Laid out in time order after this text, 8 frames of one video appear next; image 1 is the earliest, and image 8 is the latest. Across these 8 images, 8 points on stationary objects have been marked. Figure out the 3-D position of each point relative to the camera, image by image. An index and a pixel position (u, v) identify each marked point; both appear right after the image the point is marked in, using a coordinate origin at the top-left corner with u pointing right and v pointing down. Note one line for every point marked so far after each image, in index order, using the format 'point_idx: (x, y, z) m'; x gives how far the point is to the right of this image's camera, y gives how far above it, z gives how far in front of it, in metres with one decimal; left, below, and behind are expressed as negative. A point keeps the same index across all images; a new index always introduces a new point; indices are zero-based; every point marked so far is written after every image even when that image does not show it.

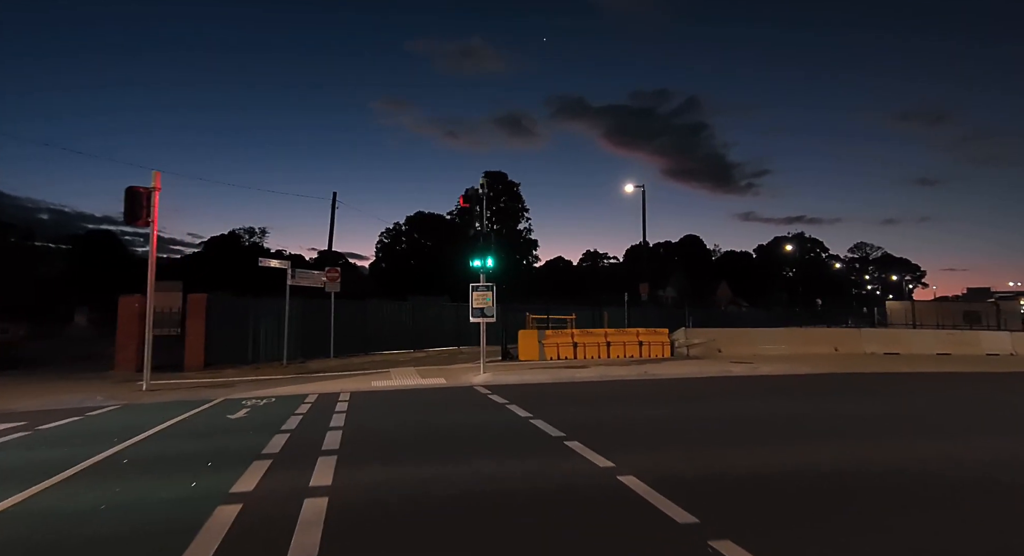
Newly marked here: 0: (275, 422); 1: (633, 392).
0: (-3.9, -2.4, +8.9) m
1: (+3.1, -2.9, +13.5) m
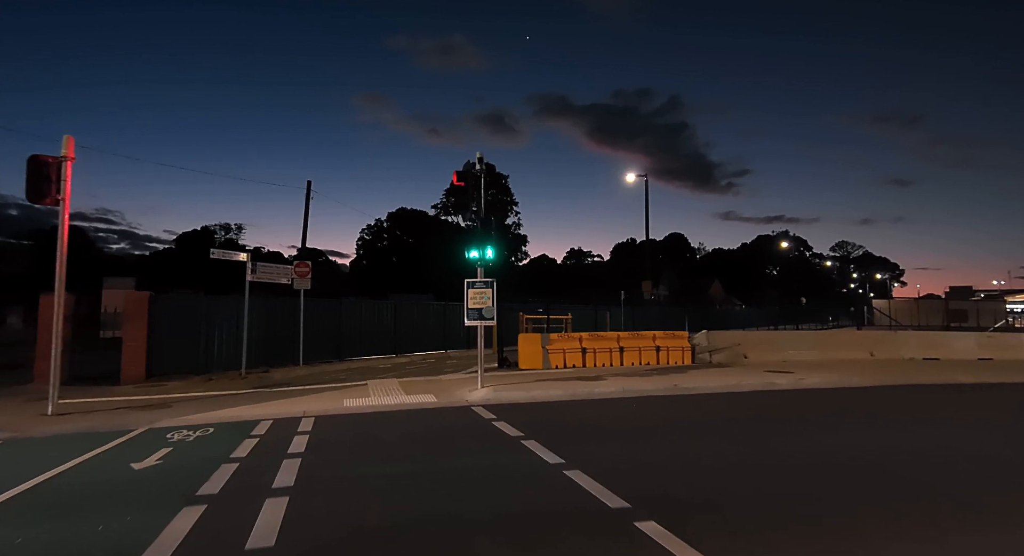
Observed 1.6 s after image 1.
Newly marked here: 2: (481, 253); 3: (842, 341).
0: (-3.6, -2.3, +6.2) m
1: (+3.2, -2.8, +11.0) m
2: (-0.7, +0.5, +12.3) m
3: (+11.3, -2.1, +18.5) m
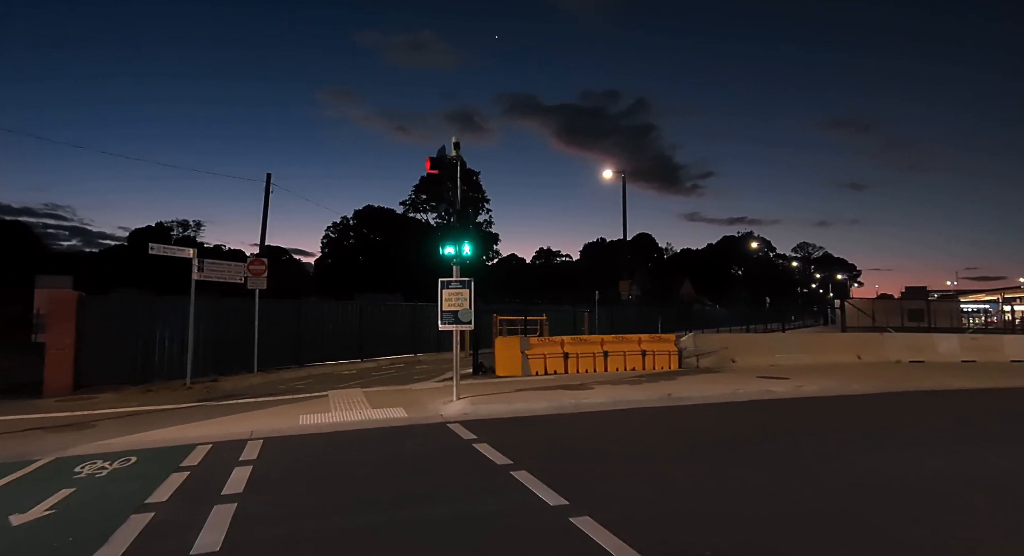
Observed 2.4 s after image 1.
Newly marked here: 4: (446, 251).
0: (-3.7, -2.3, +4.8) m
1: (+2.8, -2.8, +10.0) m
2: (-1.1, +0.6, +11.0) m
3: (+10.5, -2.1, +17.9) m
4: (-1.3, +0.6, +11.0) m
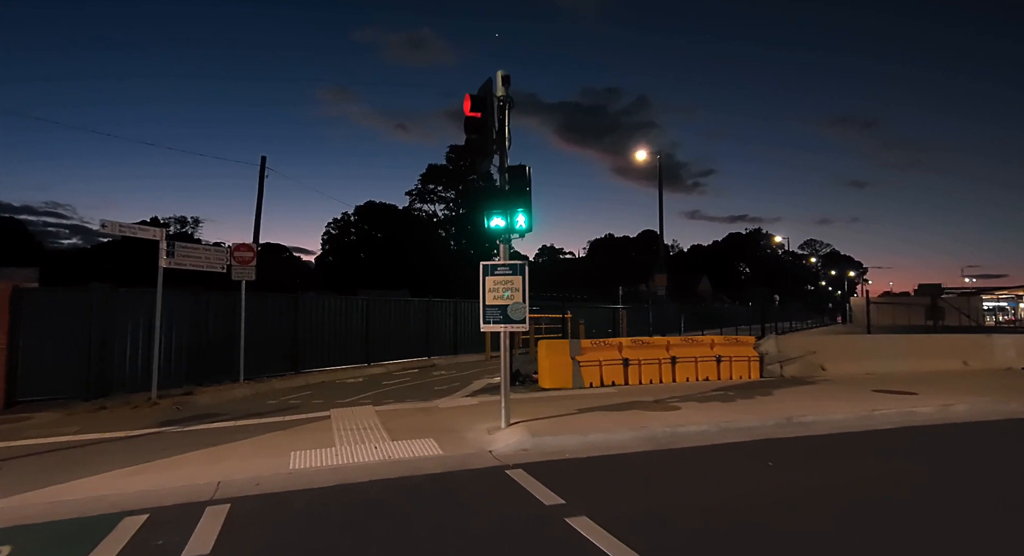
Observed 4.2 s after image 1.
0: (-2.7, -2.0, +1.8) m
1: (+3.9, -2.5, +7.0) m
2: (-0.1, +0.8, +8.0) m
3: (+11.5, -1.9, +15.0) m
4: (-0.3, +0.8, +8.1) m
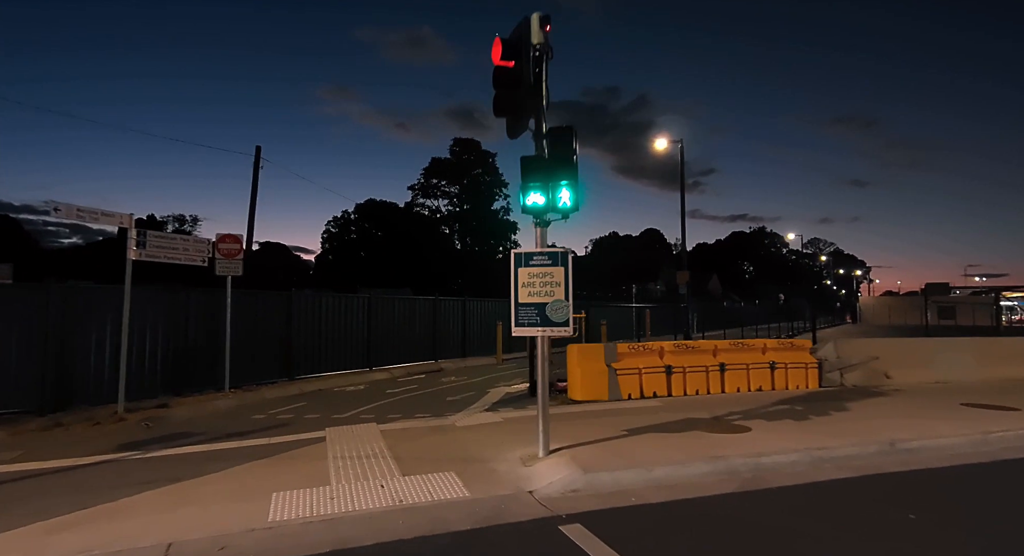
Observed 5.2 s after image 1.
0: (-2.2, -1.9, +0.2) m
1: (+4.4, -2.4, +5.4) m
2: (+0.4, +0.9, +6.4) m
3: (+12.0, -1.8, +13.3) m
4: (+0.2, +0.9, +6.4) m
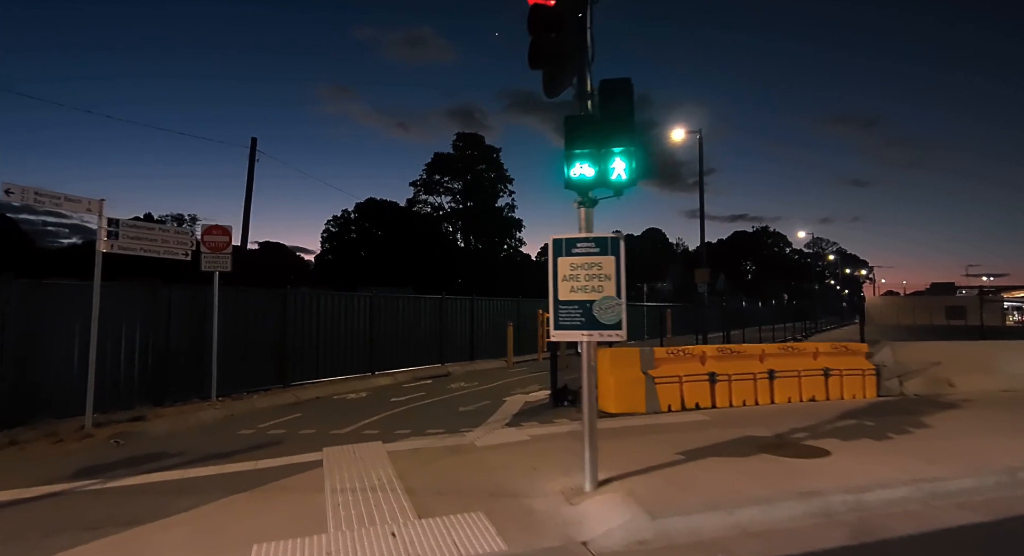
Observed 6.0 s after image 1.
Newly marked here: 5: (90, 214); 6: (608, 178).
0: (-1.8, -1.8, -1.1) m
1: (+4.7, -2.3, +4.1) m
2: (+0.8, +1.0, +5.1) m
3: (+12.4, -1.7, +12.1) m
4: (+0.6, +1.0, +5.2) m
5: (-6.9, +1.0, +8.8) m
6: (+0.9, +0.9, +5.1) m
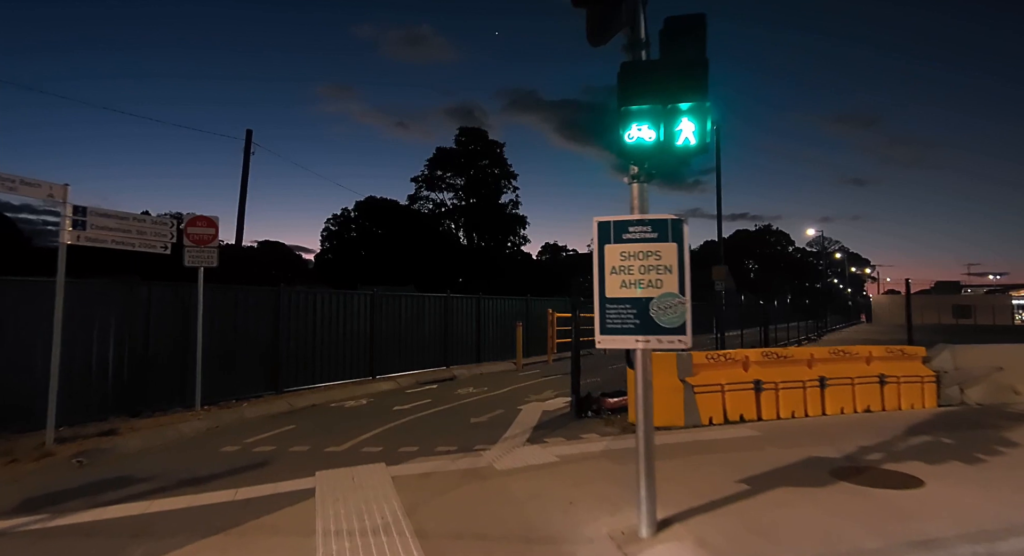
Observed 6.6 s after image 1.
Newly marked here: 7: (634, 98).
0: (-1.5, -1.8, -2.1) m
1: (+5.0, -2.3, +3.1) m
2: (+1.1, +1.1, +4.1) m
3: (+12.7, -1.6, +11.0) m
4: (+0.9, +1.0, +4.1) m
5: (-6.6, +1.1, +7.8) m
6: (+1.2, +1.0, +4.1) m
7: (+0.9, +1.3, +4.0) m
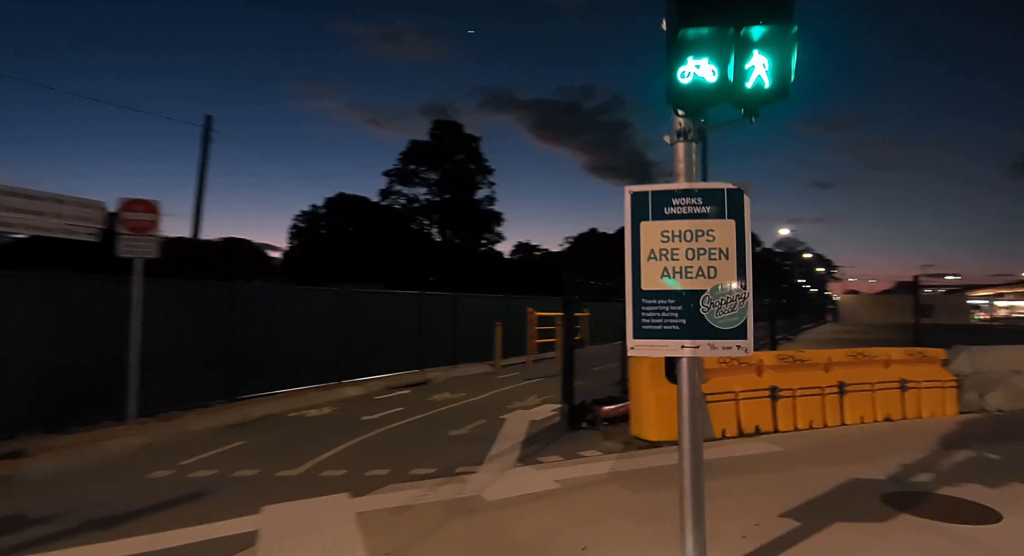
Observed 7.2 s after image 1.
0: (-1.1, -1.7, -3.3) m
1: (+5.1, -2.2, +2.3) m
2: (+1.2, +1.1, +3.1) m
3: (+12.3, -1.6, +10.6) m
4: (+0.9, +1.1, +3.1) m
5: (-6.7, +1.2, +6.4) m
6: (+1.2, +1.1, +3.1) m
7: (+1.0, +1.4, +3.0) m
